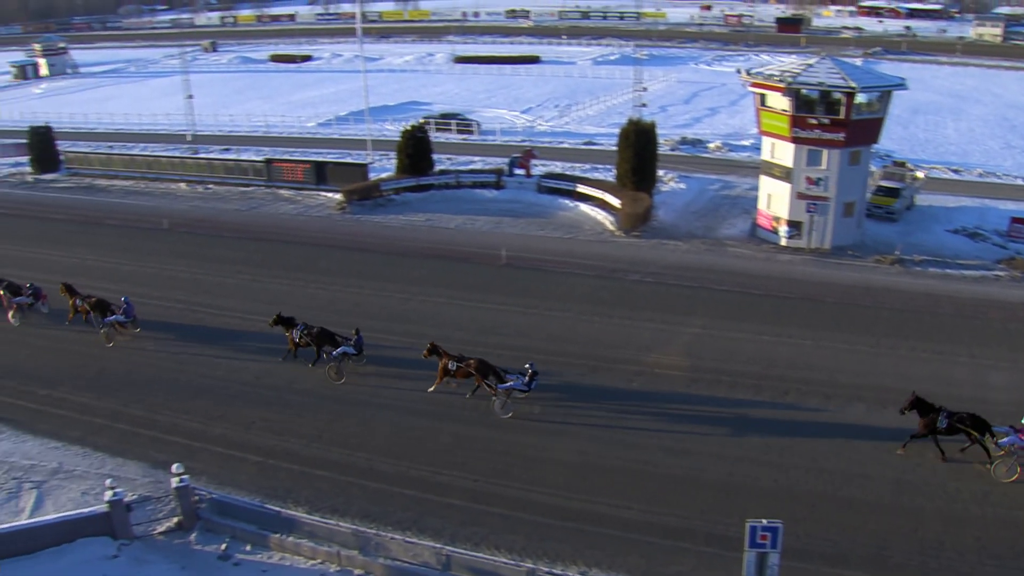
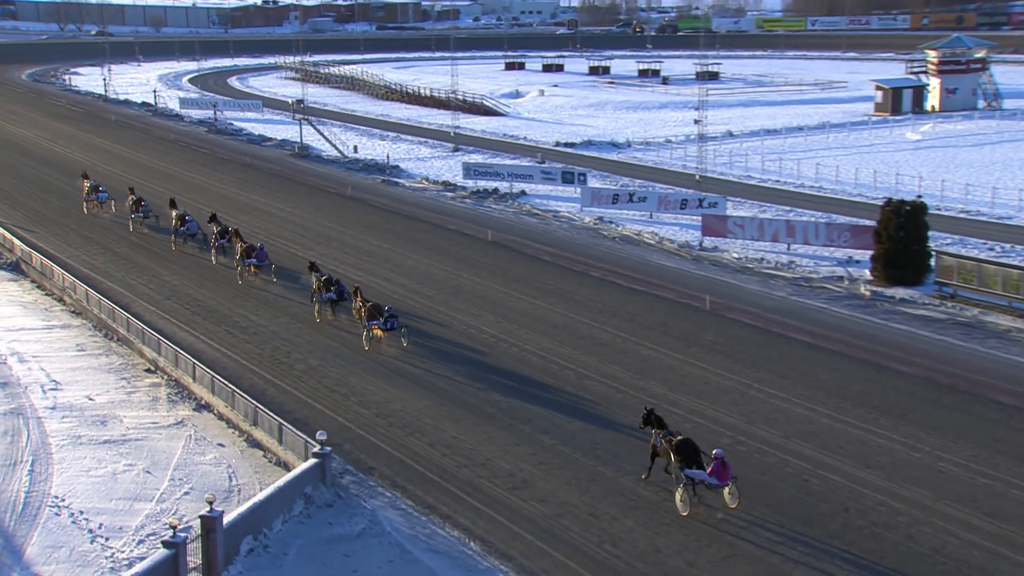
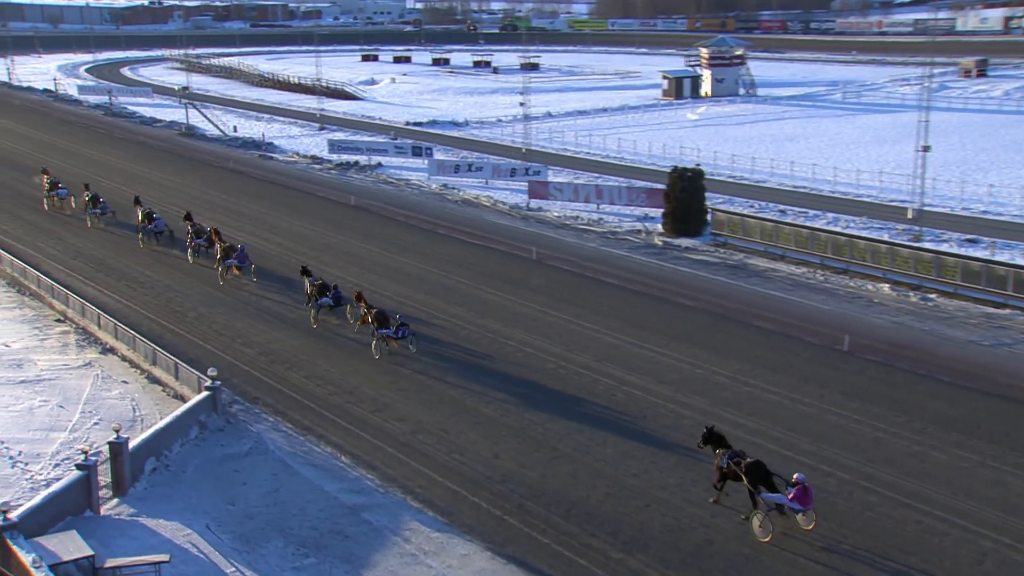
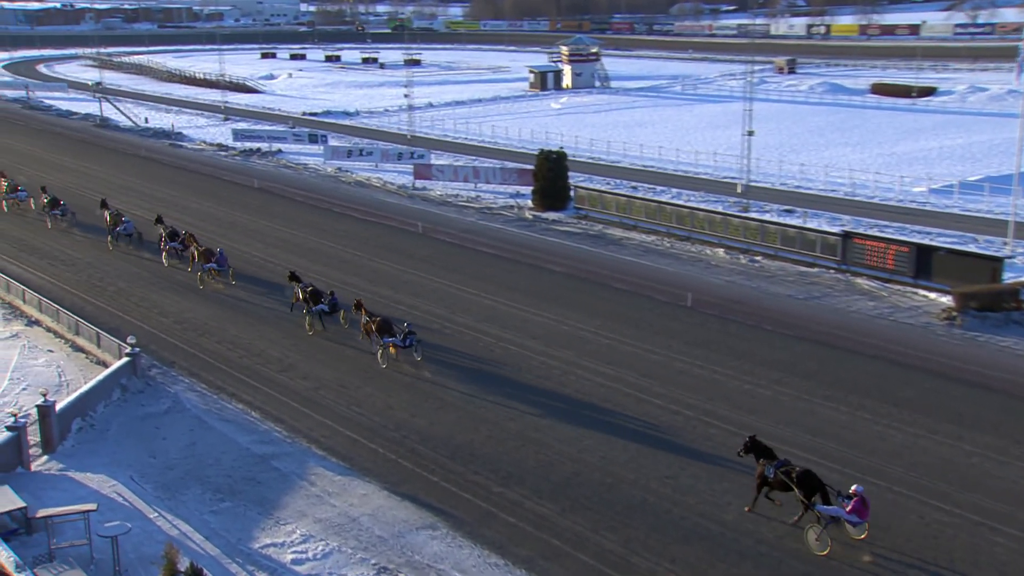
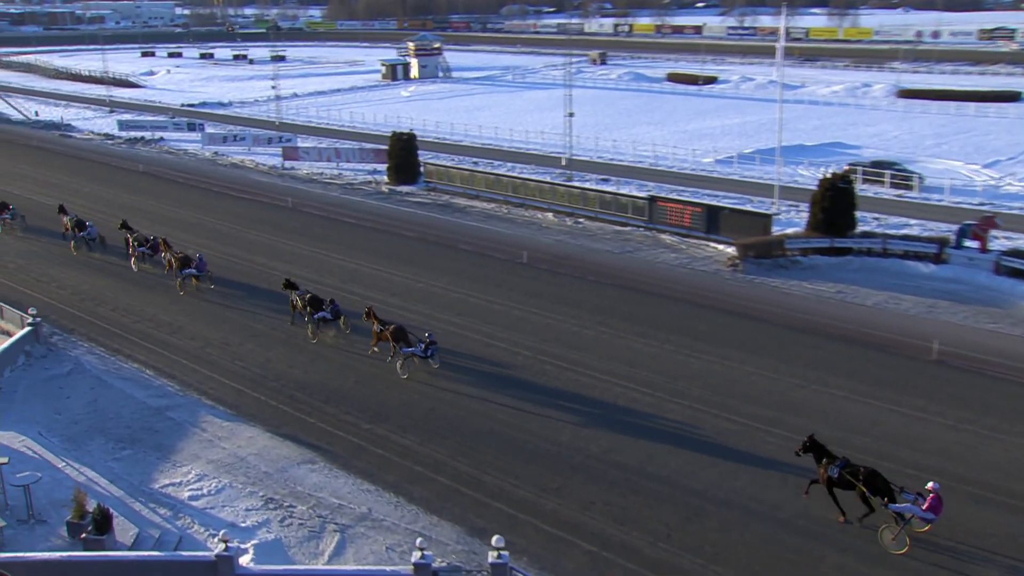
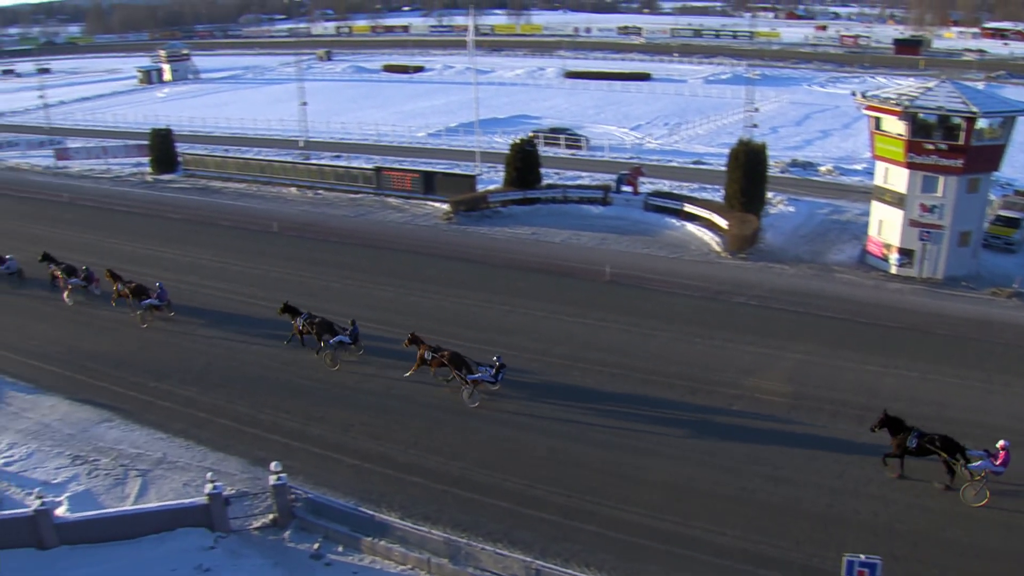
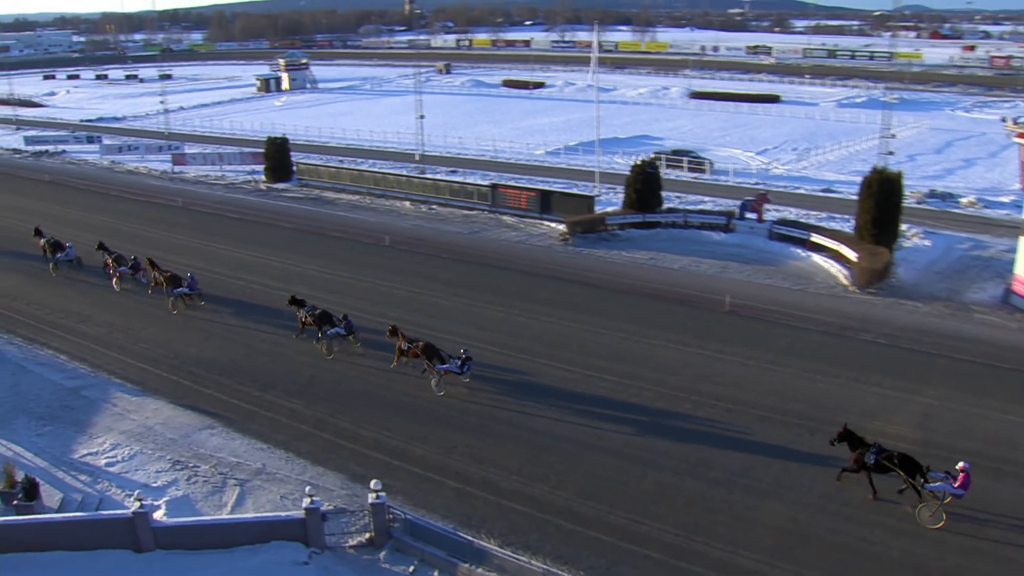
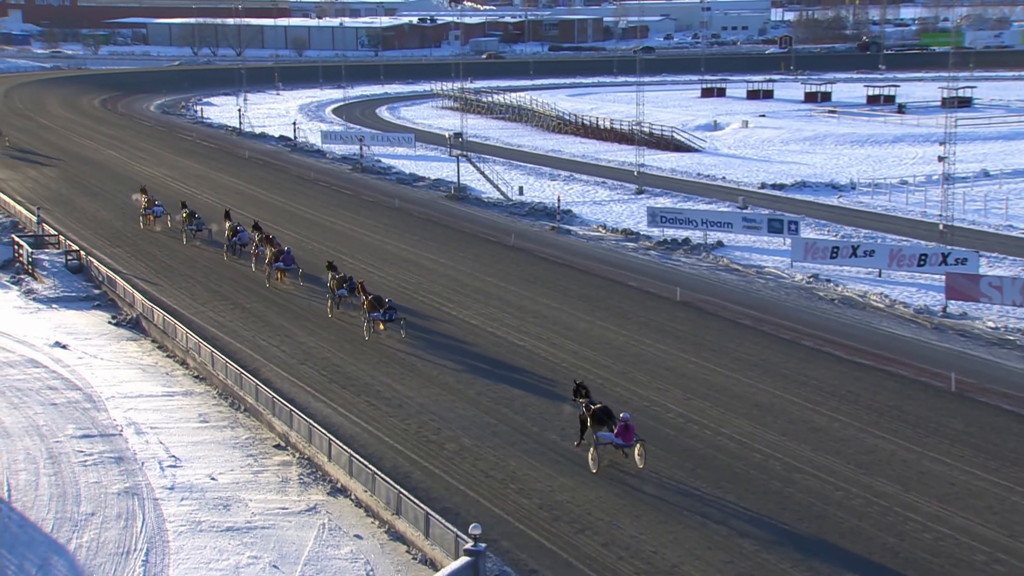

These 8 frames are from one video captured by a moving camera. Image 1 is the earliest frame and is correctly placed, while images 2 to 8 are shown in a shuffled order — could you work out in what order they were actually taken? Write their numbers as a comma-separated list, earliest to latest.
6, 7, 5, 4, 3, 2, 8
